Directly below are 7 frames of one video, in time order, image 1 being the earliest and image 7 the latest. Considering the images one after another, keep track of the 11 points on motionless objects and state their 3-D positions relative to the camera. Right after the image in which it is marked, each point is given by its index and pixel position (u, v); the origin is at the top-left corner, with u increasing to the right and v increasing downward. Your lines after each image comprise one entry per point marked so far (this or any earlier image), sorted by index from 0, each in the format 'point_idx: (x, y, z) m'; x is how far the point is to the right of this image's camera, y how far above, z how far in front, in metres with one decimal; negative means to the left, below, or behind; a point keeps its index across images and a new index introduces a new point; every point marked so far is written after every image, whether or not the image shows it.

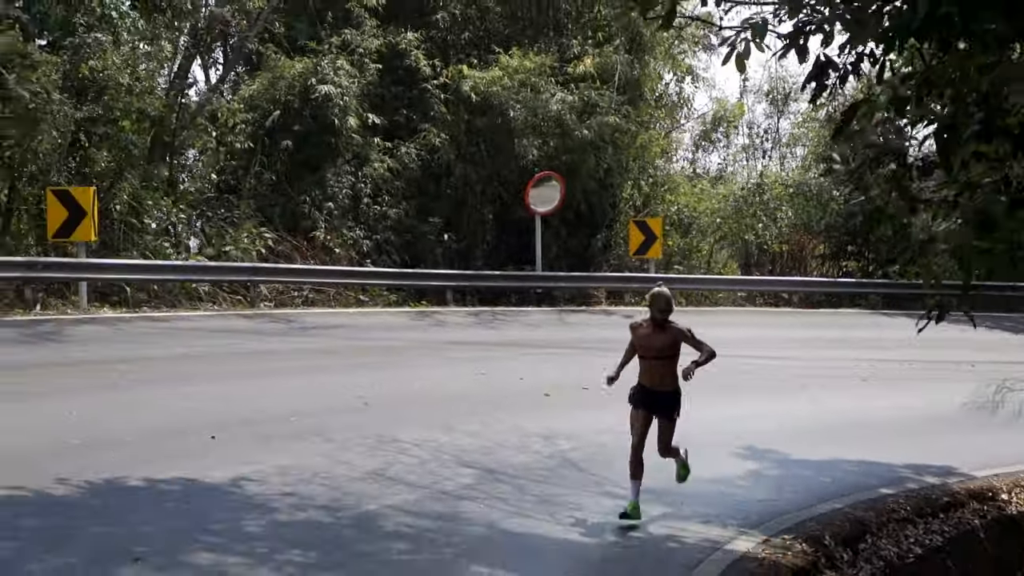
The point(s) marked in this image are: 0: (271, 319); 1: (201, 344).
0: (-2.2, -0.3, +13.2) m
1: (-2.4, -0.4, +11.0) m
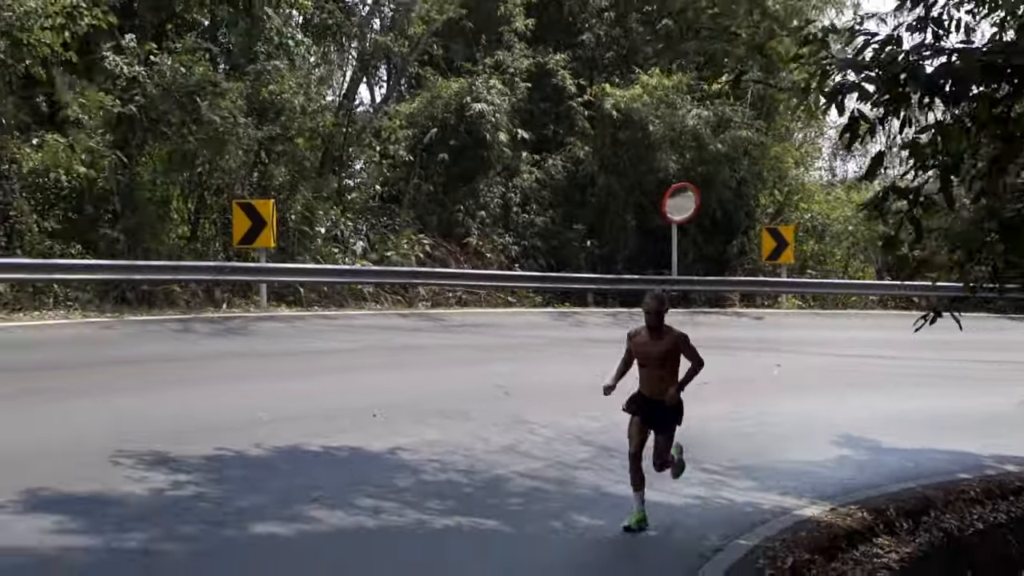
0: (-0.9, -0.3, +14.7) m
1: (-1.3, -0.4, +12.6) m
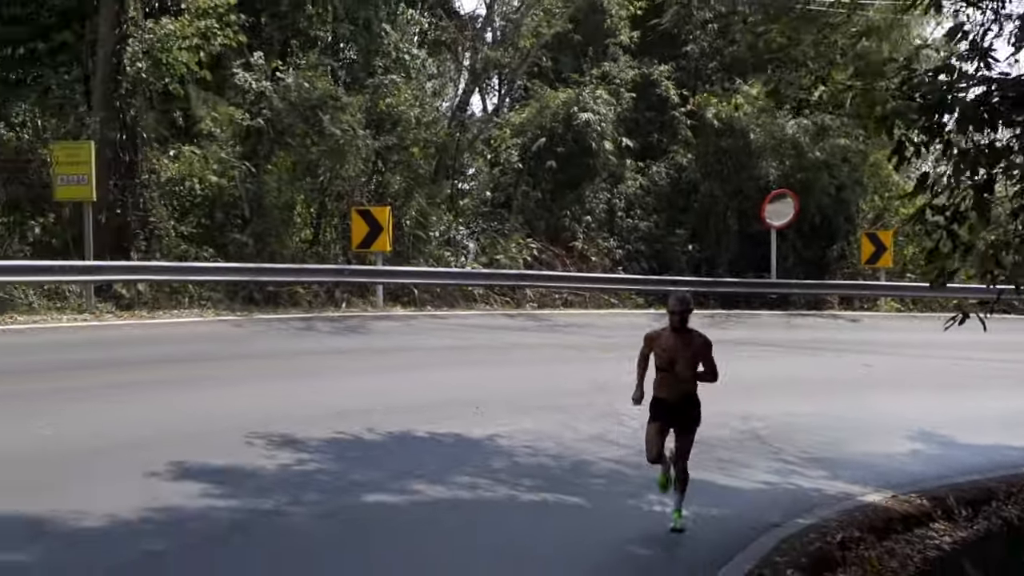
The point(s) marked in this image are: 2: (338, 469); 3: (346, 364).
0: (+0.2, -0.3, +15.6) m
1: (-0.4, -0.5, +13.5) m
2: (-0.8, -0.9, +7.0) m
3: (-1.2, -0.6, +10.9) m
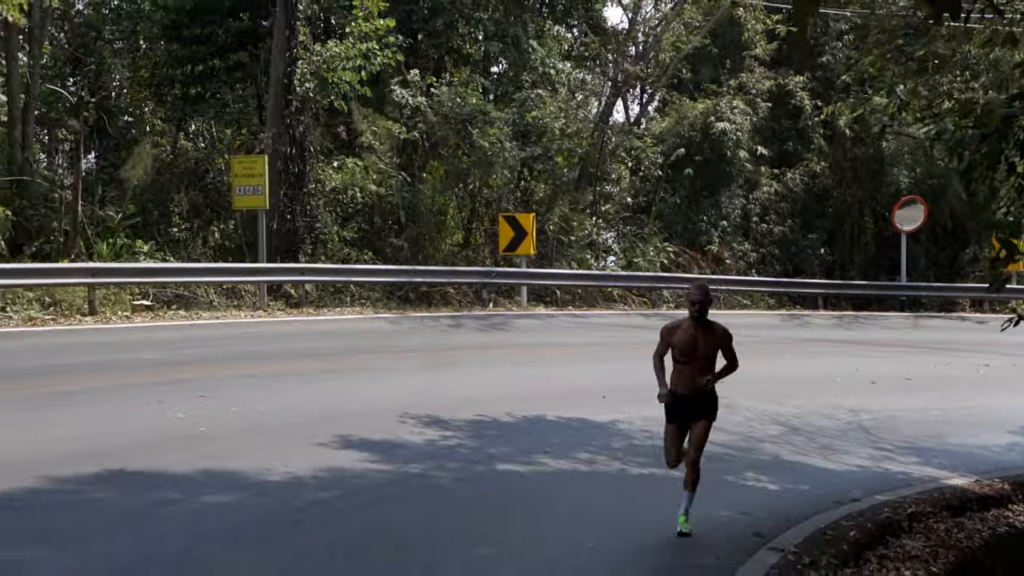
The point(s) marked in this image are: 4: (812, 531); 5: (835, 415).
0: (+1.8, -0.3, +16.6) m
1: (+1.0, -0.5, +14.6) m
2: (-0.2, -0.9, +8.2) m
3: (-0.2, -0.6, +12.1) m
4: (+1.4, -1.1, +6.5) m
5: (+2.5, -1.0, +11.2) m
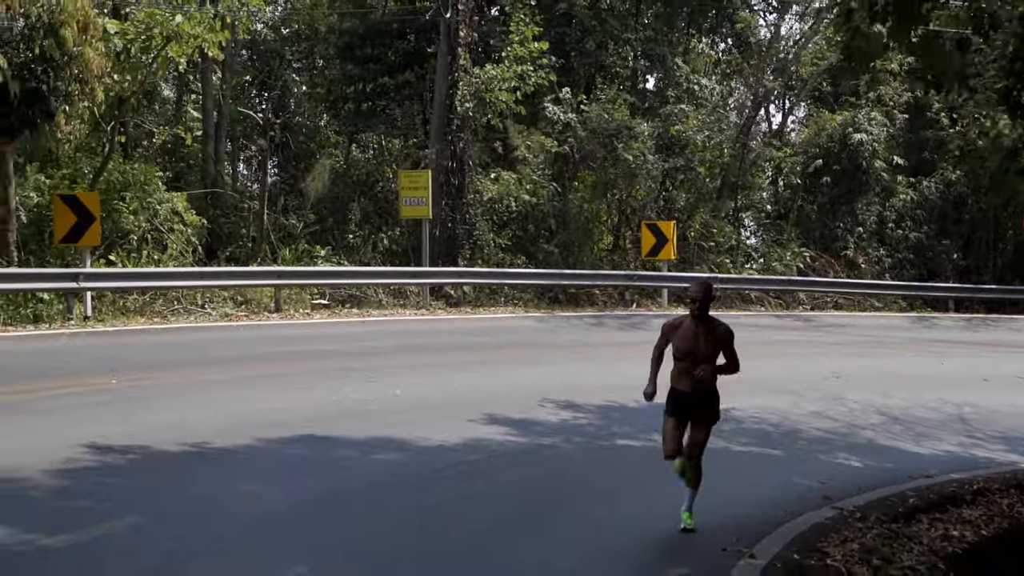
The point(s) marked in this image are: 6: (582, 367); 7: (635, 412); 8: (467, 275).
0: (+3.5, -0.4, +17.8) m
1: (+2.5, -0.5, +15.8) m
2: (+0.6, -0.9, +9.6) m
3: (+1.1, -0.6, +13.5) m
4: (+2.0, -1.1, +7.8) m
5: (+3.6, -1.0, +12.3) m
6: (+0.6, -0.7, +12.3) m
7: (+0.9, -0.9, +10.2) m
8: (-0.5, +0.1, +16.2) m
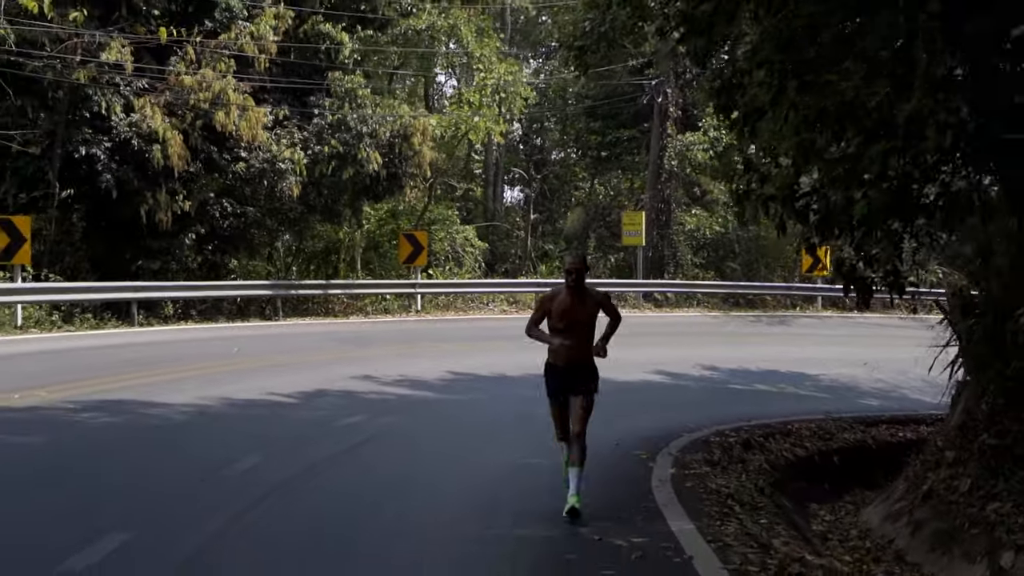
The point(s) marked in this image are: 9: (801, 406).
0: (+6.7, -0.5, +23.8) m
1: (+5.4, -0.6, +22.1) m
2: (+2.4, -1.0, +16.3) m
3: (+3.6, -0.7, +20.1) m
4: (+3.5, -1.3, +14.2) m
5: (+5.9, -1.2, +18.4) m
6: (+2.9, -0.8, +19.0) m
7: (+2.8, -1.0, +16.8) m
8: (+2.5, 0.0, +22.9) m
9: (+2.9, -1.2, +14.4) m
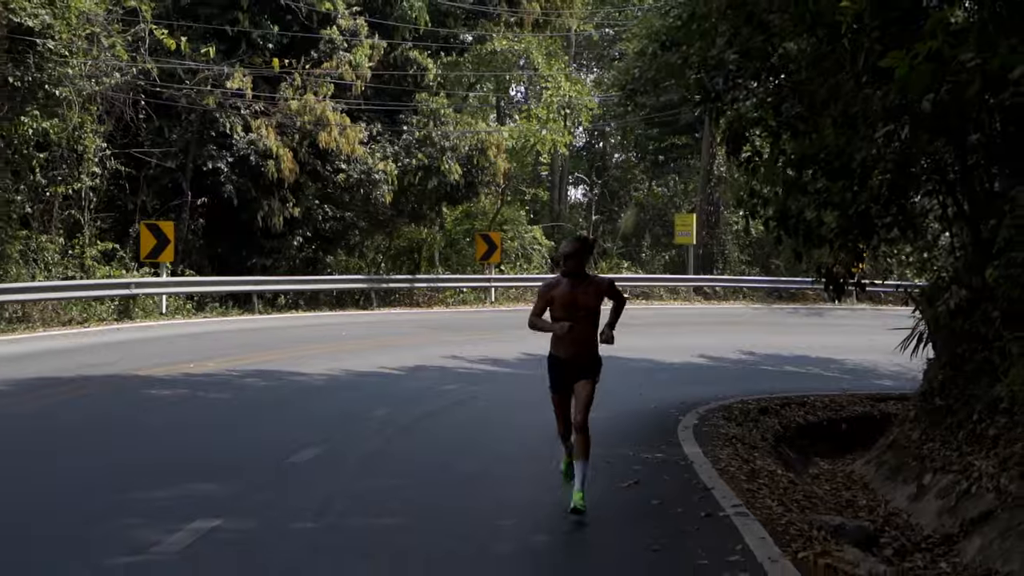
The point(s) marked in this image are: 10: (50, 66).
0: (+7.9, -0.5, +26.1) m
1: (+6.4, -0.6, +24.4) m
2: (+3.2, -1.0, +18.7) m
3: (+4.5, -0.6, +22.5) m
4: (+4.2, -1.2, +16.6) m
5: (+6.8, -1.1, +20.7) m
6: (+3.8, -0.7, +21.4) m
7: (+3.6, -0.9, +19.3) m
8: (+3.6, +0.1, +25.4) m
9: (+3.6, -1.1, +16.9) m
10: (-4.8, +2.3, +15.1) m
